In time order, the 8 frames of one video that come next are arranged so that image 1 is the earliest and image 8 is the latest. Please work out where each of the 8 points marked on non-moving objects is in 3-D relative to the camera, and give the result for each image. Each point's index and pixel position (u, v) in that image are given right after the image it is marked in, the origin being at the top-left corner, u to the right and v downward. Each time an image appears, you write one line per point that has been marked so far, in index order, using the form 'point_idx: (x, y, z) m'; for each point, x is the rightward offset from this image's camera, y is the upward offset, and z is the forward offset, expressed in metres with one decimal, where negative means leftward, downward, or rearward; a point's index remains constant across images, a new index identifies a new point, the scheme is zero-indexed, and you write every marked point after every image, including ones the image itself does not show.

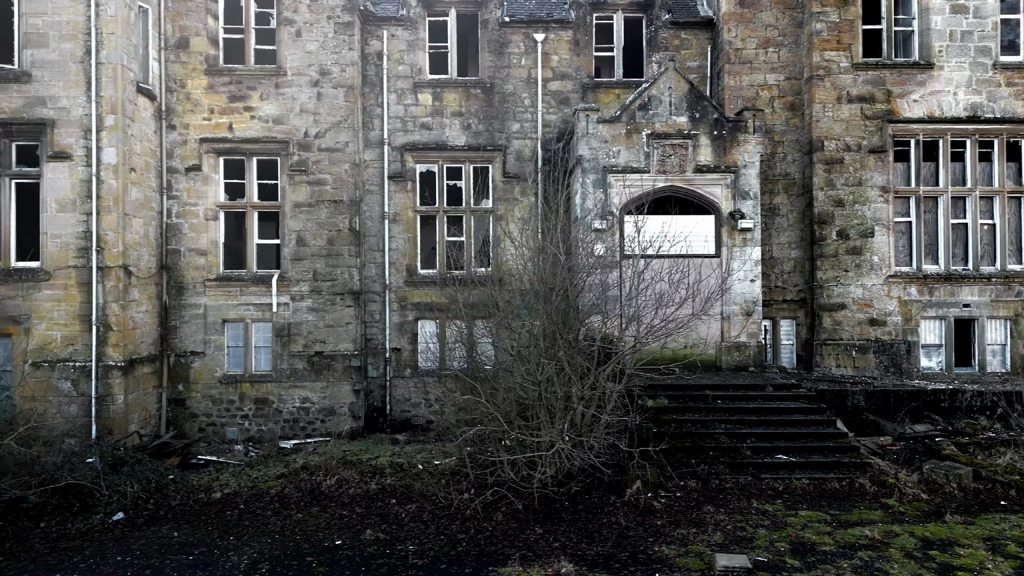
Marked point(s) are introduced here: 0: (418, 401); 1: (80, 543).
0: (-1.1, -1.3, +13.8) m
1: (-2.2, -1.3, +6.4) m
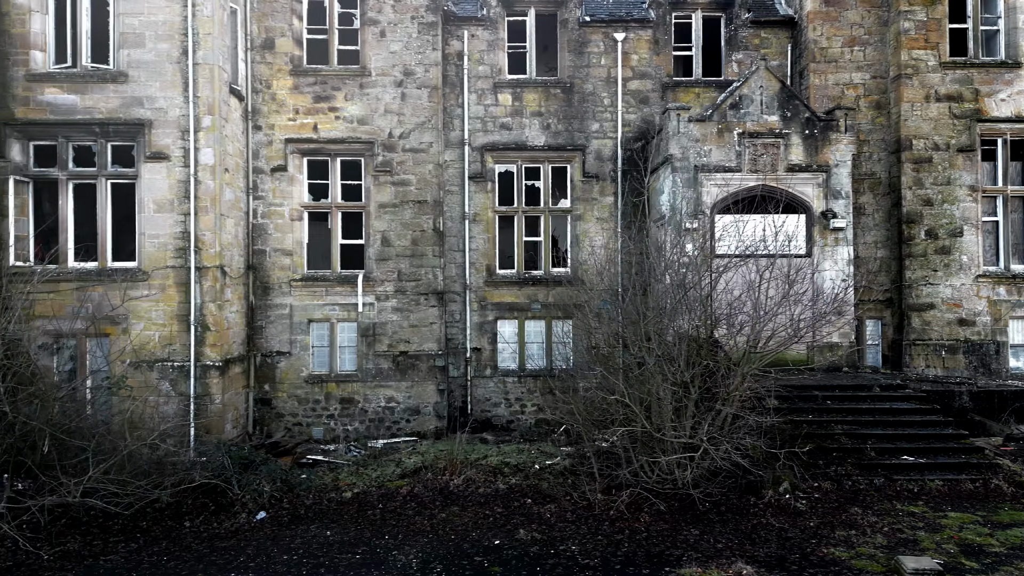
0: (-0.2, -1.3, +13.8) m
1: (-1.4, -1.3, +6.4) m
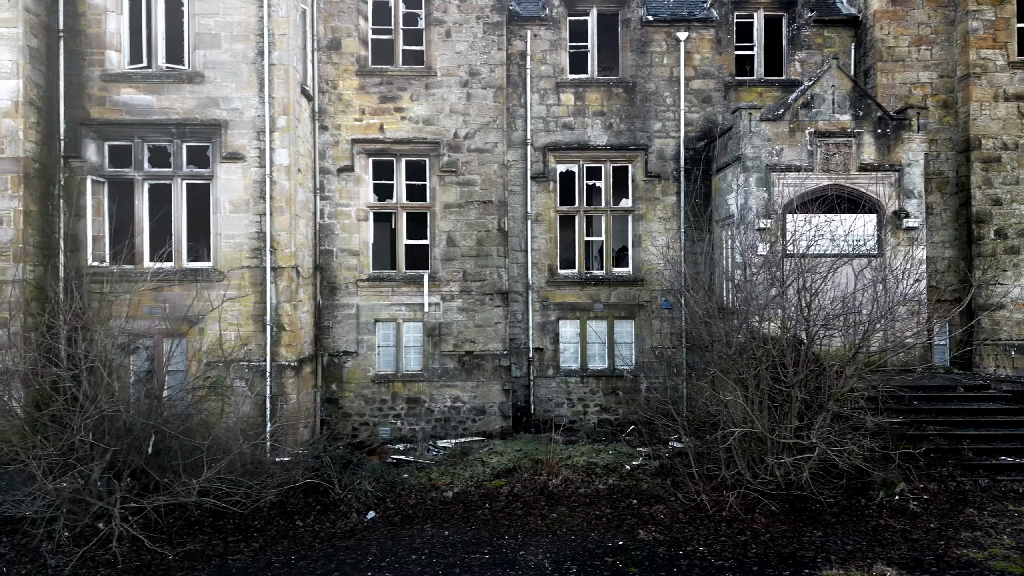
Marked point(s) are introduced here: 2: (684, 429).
0: (+0.6, -1.3, +13.8) m
1: (-0.8, -1.3, +6.5) m
2: (+1.4, -1.1, +9.4) m
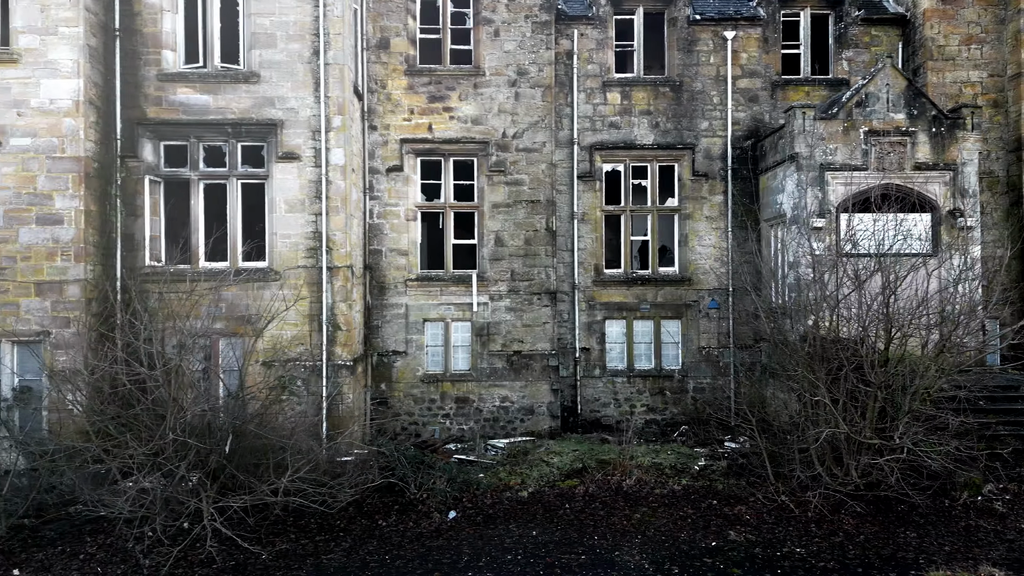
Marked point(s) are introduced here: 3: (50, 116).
0: (+1.1, -1.3, +13.7) m
1: (-0.3, -1.3, +6.4) m
2: (+1.8, -1.1, +9.4) m
3: (-3.7, +1.4, +10.0) m
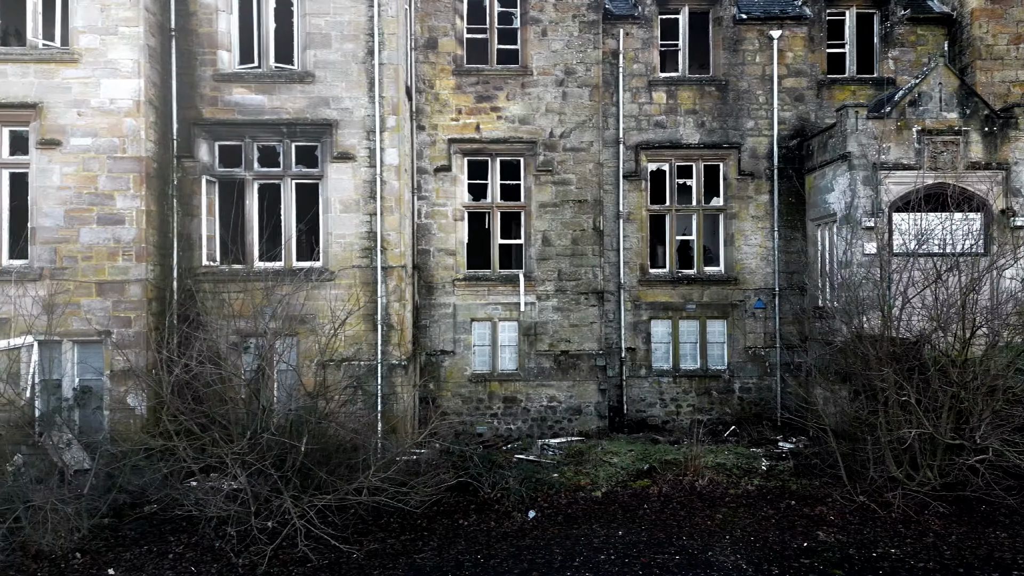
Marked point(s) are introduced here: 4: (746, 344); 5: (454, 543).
0: (+1.6, -1.3, +13.7) m
1: (+0.1, -1.3, +6.4) m
2: (+2.3, -1.1, +9.4) m
3: (-3.2, +1.4, +10.0) m
4: (+2.6, -0.6, +13.8) m
5: (-0.3, -1.3, +6.5) m
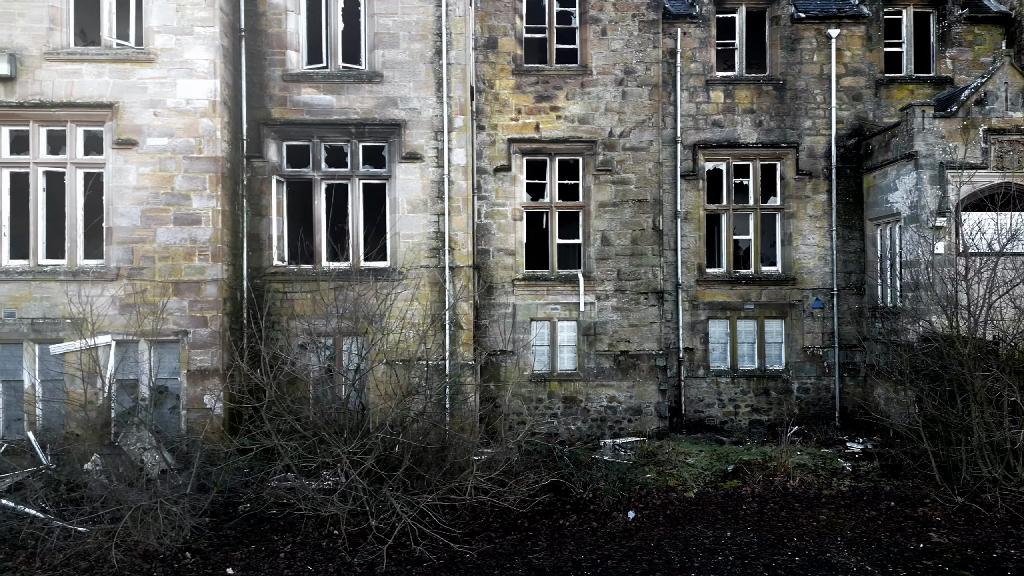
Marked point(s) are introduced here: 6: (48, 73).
0: (+2.2, -1.3, +13.7) m
1: (+0.7, -1.3, +6.4) m
2: (+2.9, -1.1, +9.3) m
3: (-2.6, +1.4, +10.0) m
4: (+3.3, -0.6, +13.8) m
5: (+0.3, -1.3, +6.5) m
6: (-3.7, +1.7, +9.8) m
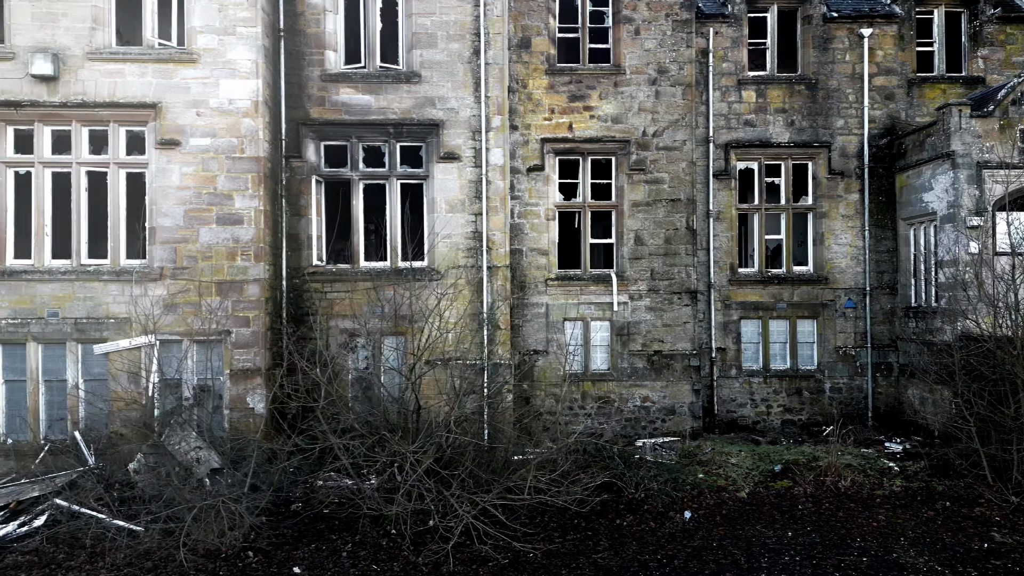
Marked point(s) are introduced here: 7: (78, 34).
0: (+2.6, -1.2, +13.7) m
1: (+1.0, -1.3, +6.4) m
2: (+3.3, -1.1, +9.3) m
3: (-2.3, +1.4, +10.0) m
4: (+3.6, -0.6, +13.8) m
5: (+0.6, -1.3, +6.5) m
6: (-3.4, +1.7, +9.8) m
7: (-3.5, +2.0, +9.8) m
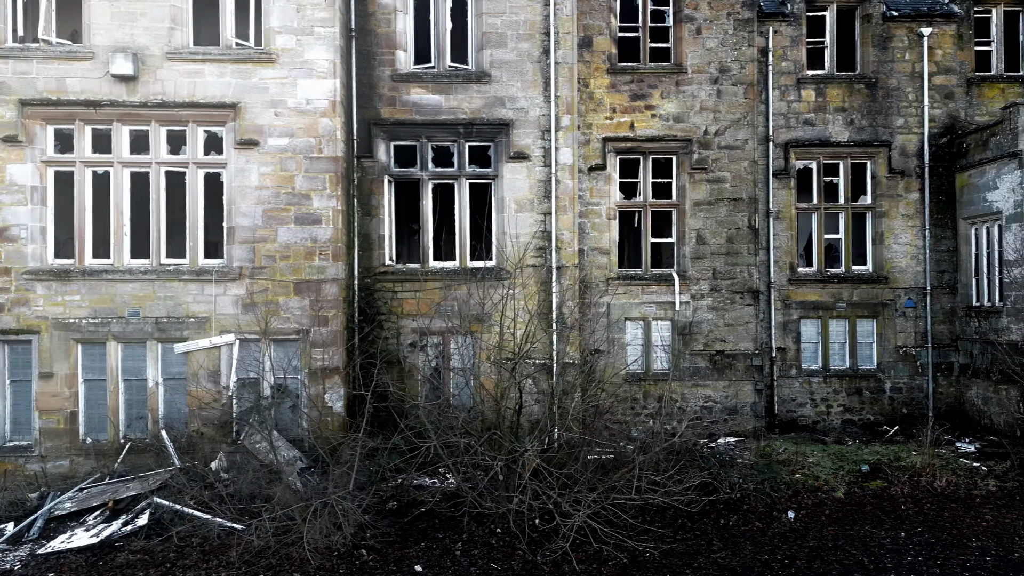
0: (+3.2, -1.2, +13.7) m
1: (+1.6, -1.3, +6.4) m
2: (+3.9, -1.1, +9.3) m
3: (-1.7, +1.4, +10.0) m
4: (+4.3, -0.6, +13.7) m
5: (+1.2, -1.3, +6.5) m
6: (-2.7, +1.7, +9.9) m
7: (-2.8, +2.0, +9.9) m
